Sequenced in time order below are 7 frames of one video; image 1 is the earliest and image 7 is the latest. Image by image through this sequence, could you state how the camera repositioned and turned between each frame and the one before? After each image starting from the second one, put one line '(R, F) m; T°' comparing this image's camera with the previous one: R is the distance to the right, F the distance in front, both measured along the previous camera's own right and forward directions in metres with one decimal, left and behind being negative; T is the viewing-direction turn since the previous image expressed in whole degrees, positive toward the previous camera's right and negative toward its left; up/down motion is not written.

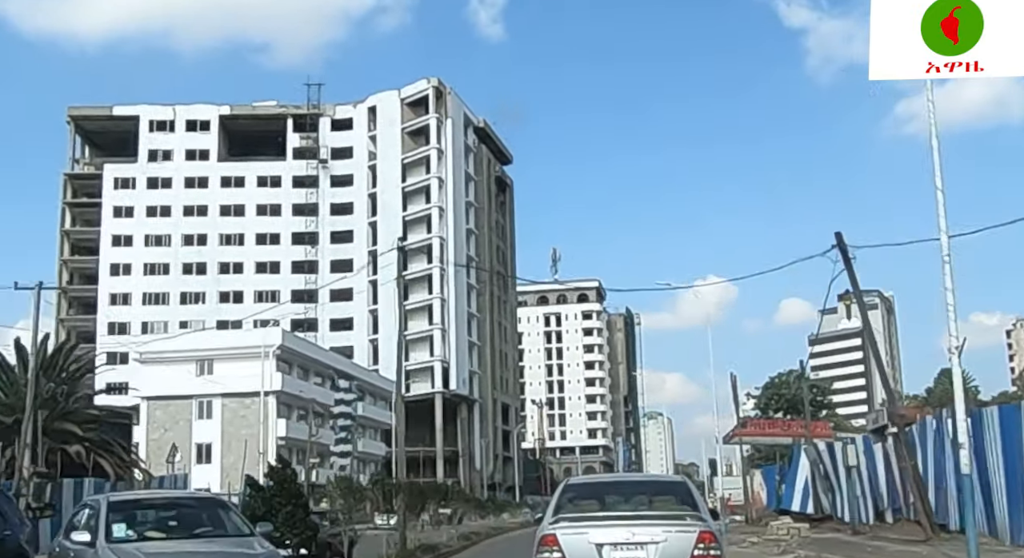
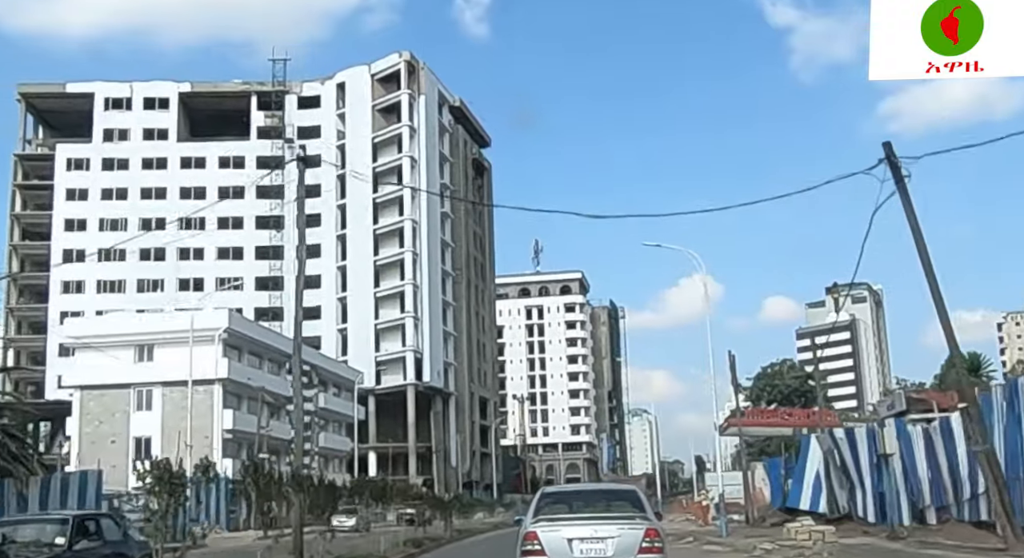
(+0.7, +5.7) m; +1°
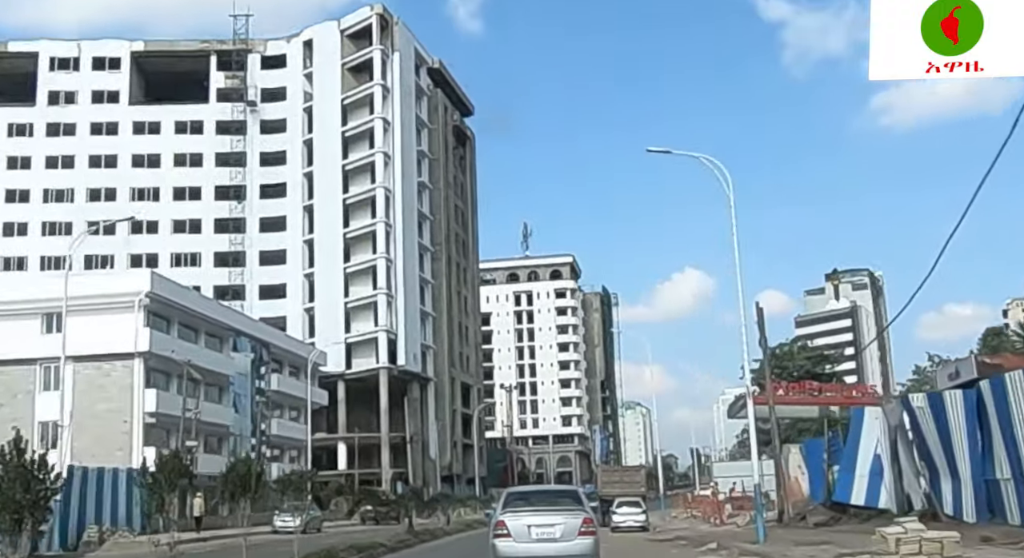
(+0.7, +8.4) m; 0°
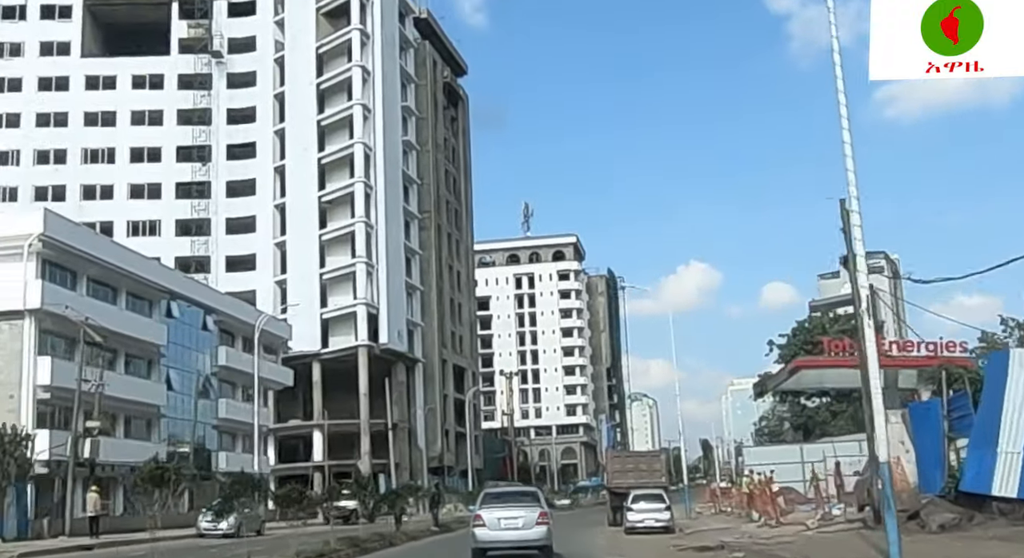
(+0.7, +9.4) m; 0°
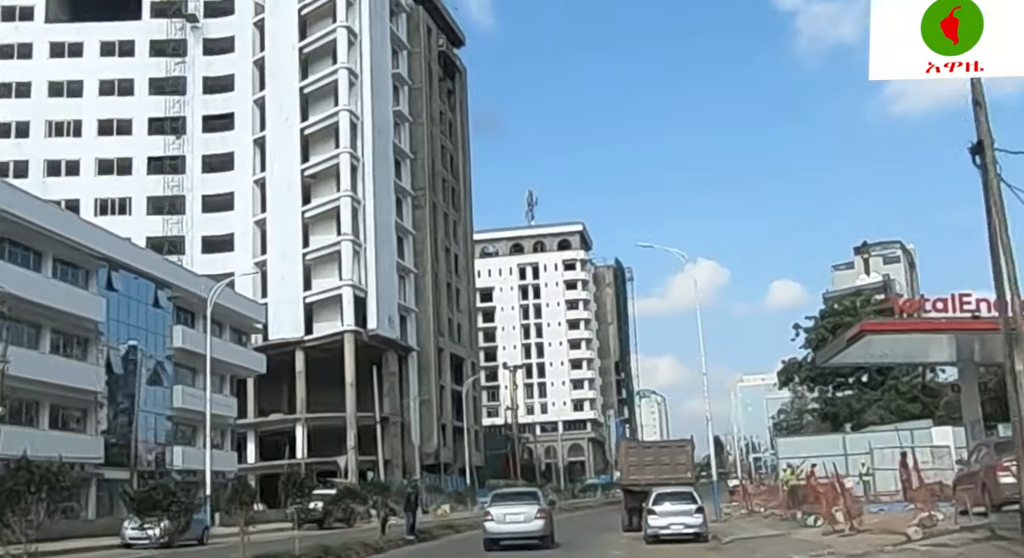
(+0.4, +6.5) m; 0°
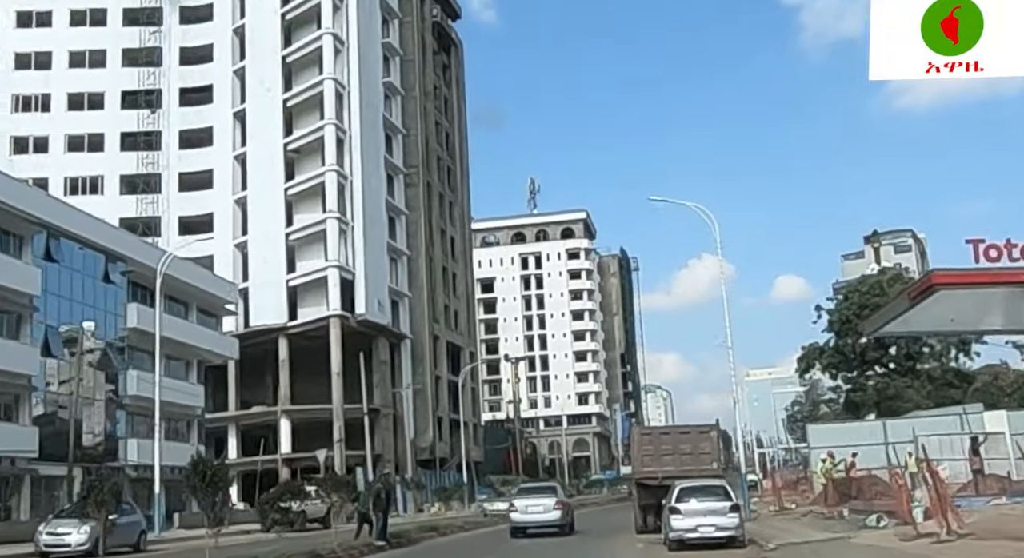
(+0.3, +4.9) m; 0°
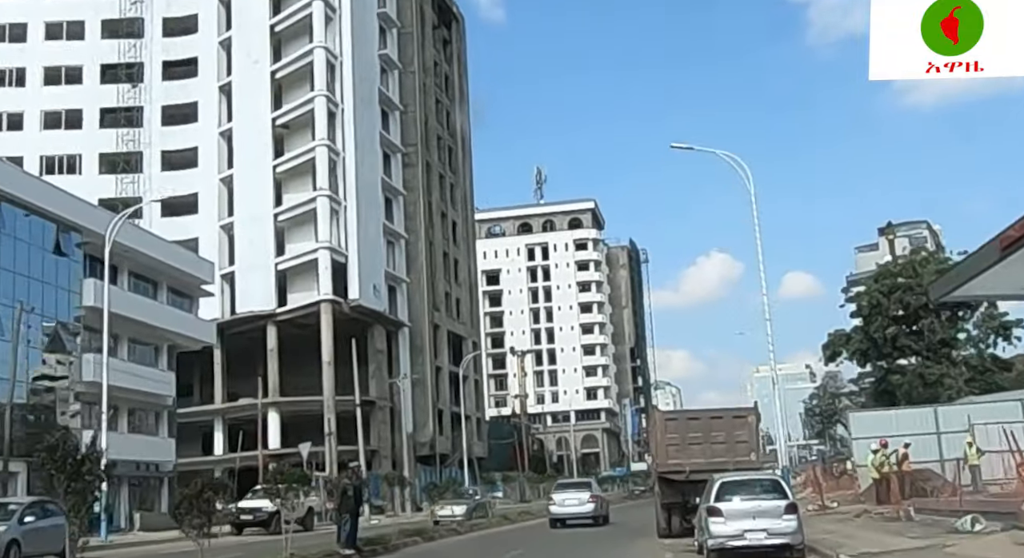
(+0.2, +4.3) m; 0°
